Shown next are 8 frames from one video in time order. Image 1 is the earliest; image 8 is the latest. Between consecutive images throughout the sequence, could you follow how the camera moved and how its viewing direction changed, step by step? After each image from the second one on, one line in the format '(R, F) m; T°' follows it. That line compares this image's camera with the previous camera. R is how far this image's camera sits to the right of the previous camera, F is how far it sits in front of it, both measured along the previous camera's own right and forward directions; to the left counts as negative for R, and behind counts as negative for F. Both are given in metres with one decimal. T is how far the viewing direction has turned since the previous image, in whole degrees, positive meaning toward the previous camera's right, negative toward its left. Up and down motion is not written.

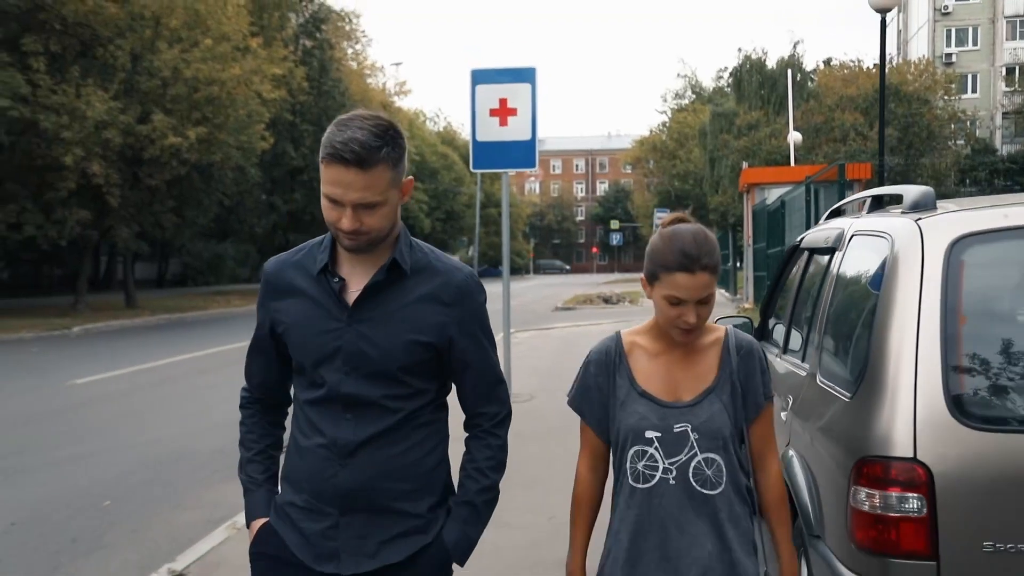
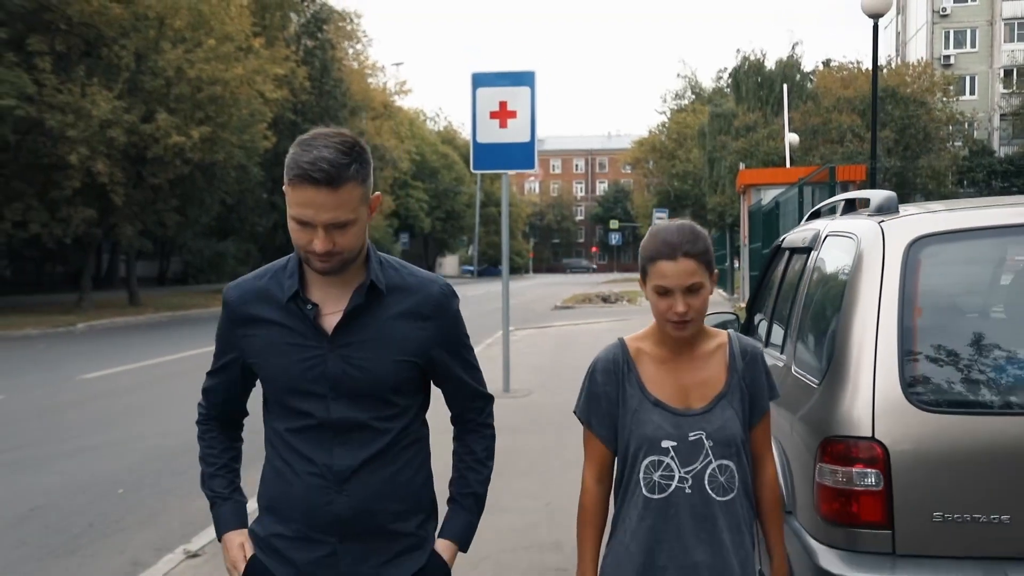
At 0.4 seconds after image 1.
(0.0, -0.3) m; 0°
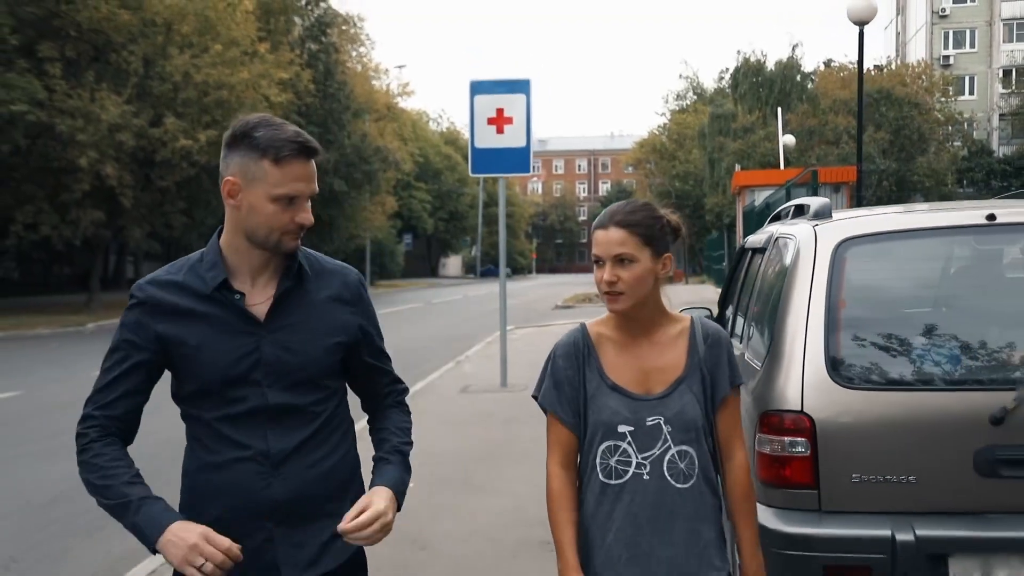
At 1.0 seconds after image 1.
(+0.1, -0.5) m; 0°
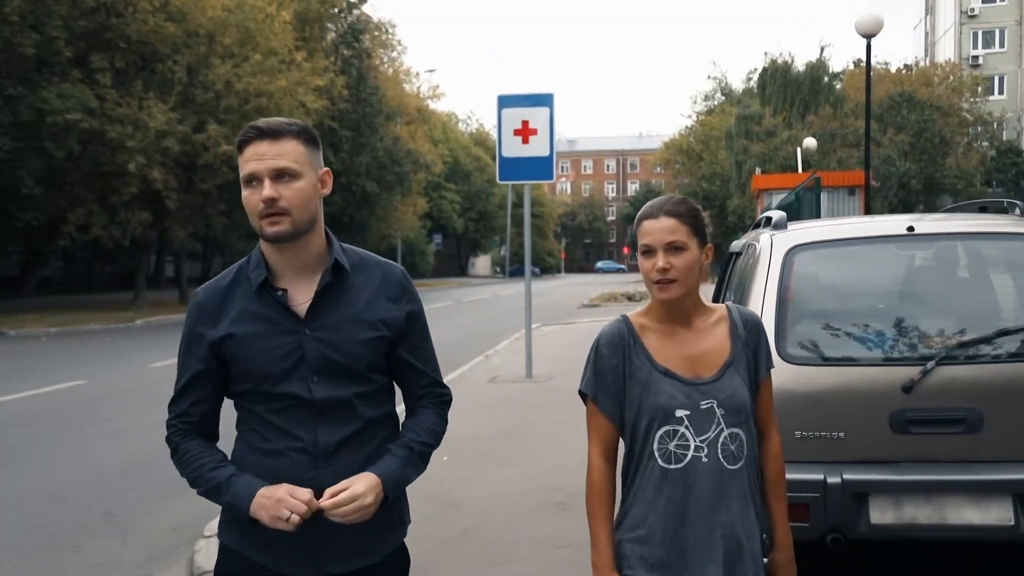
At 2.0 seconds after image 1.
(+0.1, -0.9) m; -2°
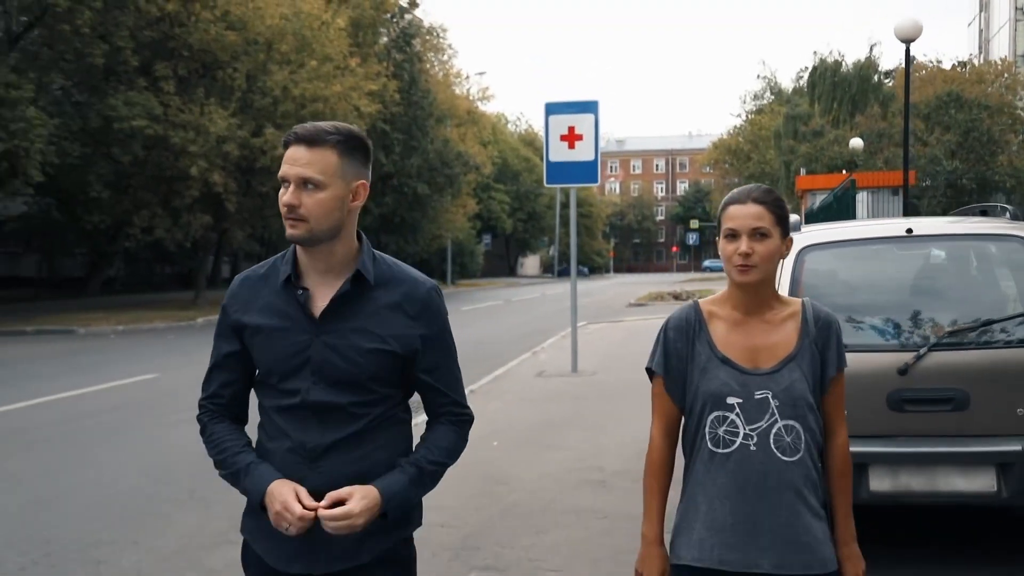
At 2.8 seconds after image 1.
(0.0, -0.6) m; -3°
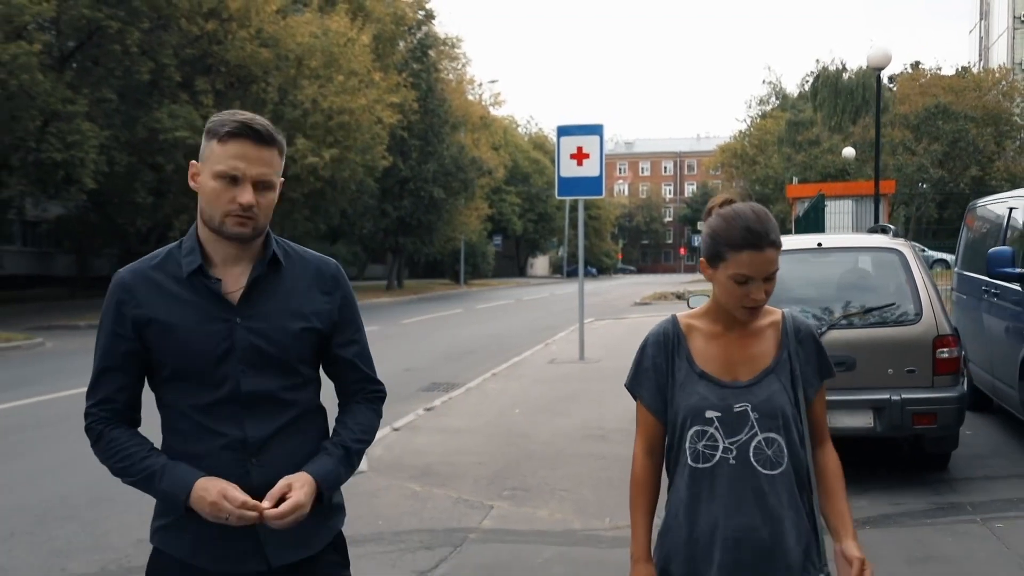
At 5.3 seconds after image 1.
(-0.1, -2.0) m; 0°
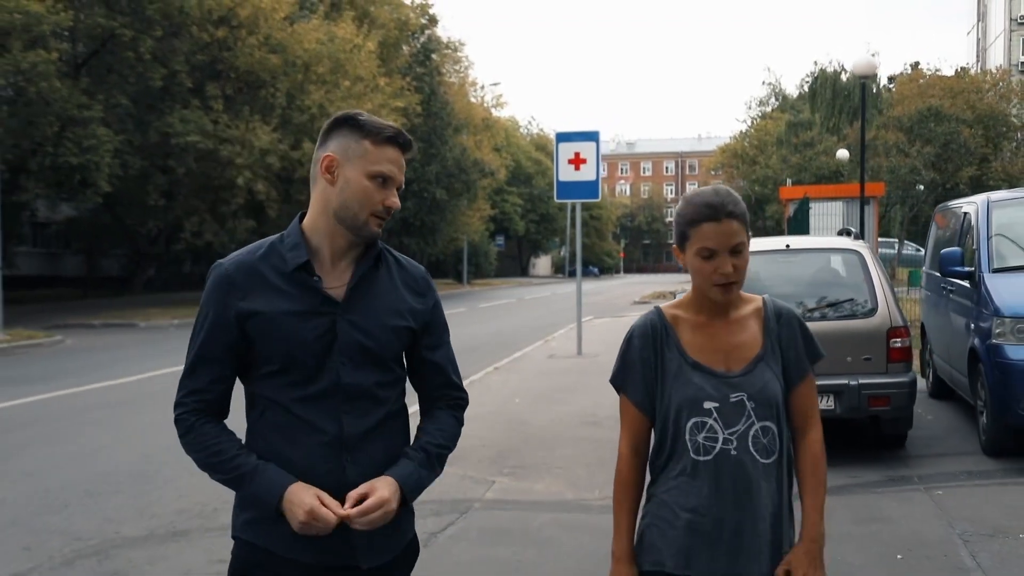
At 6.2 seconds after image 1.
(0.0, -0.8) m; 0°
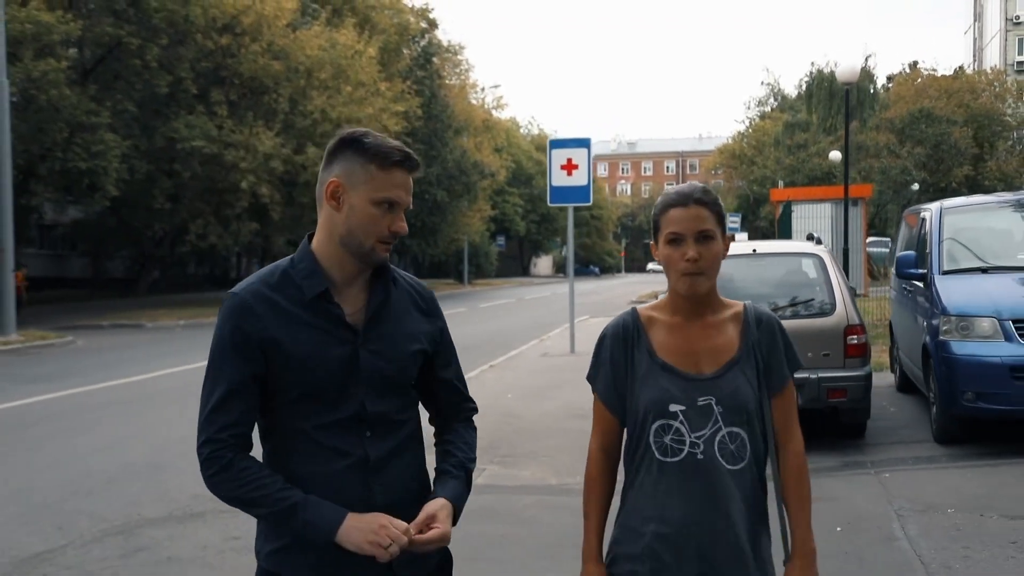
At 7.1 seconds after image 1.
(+0.1, -0.6) m; 0°
